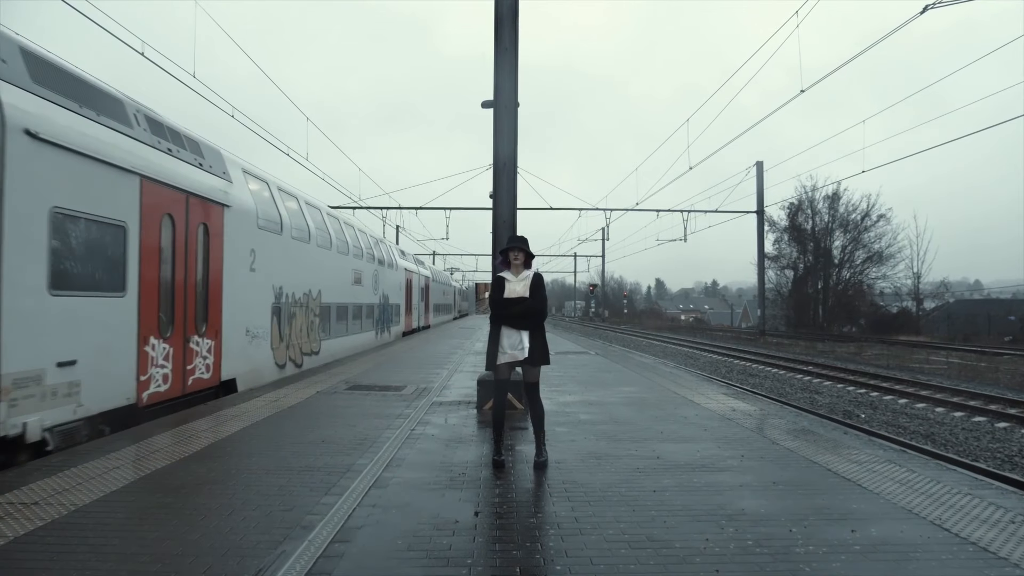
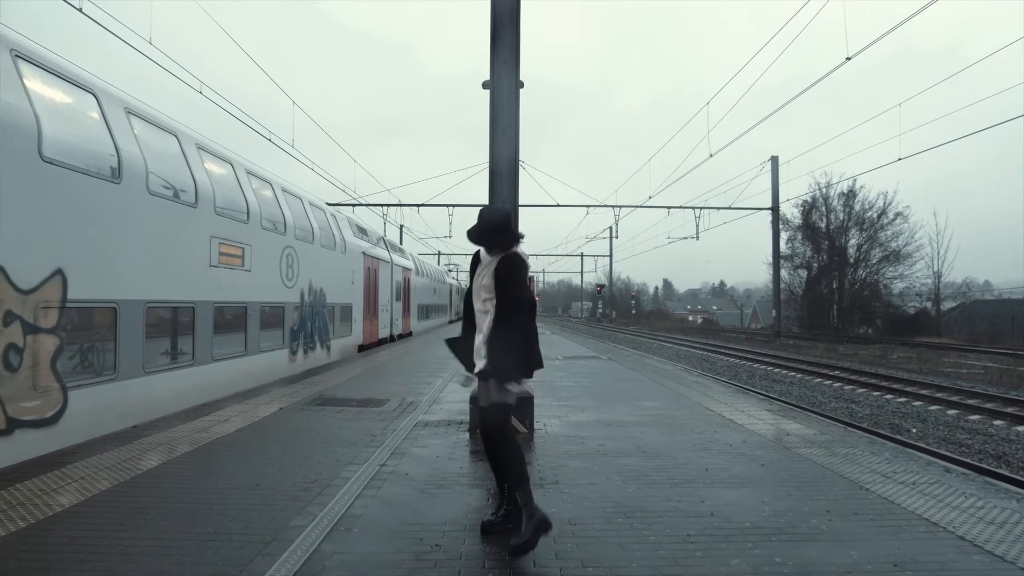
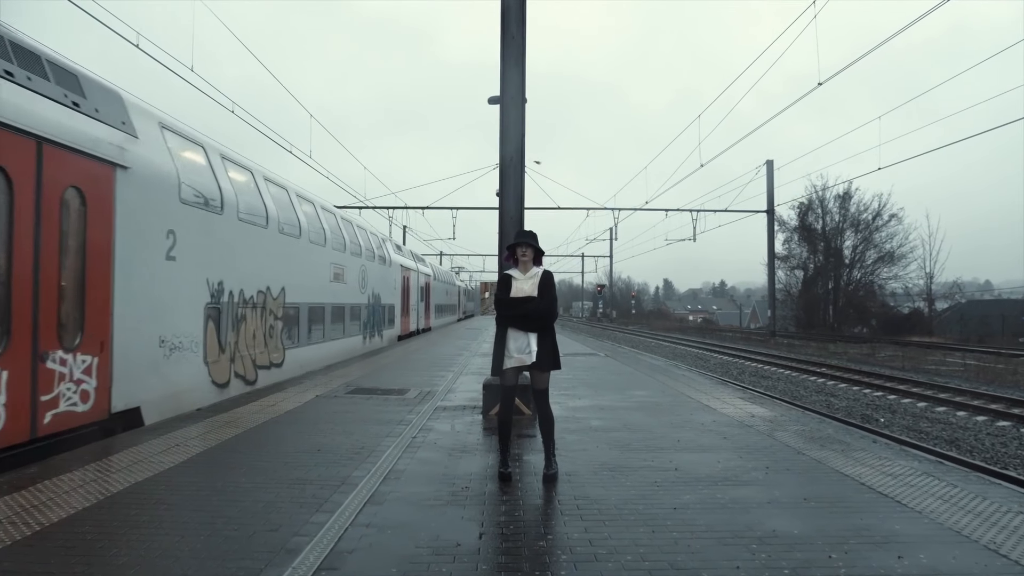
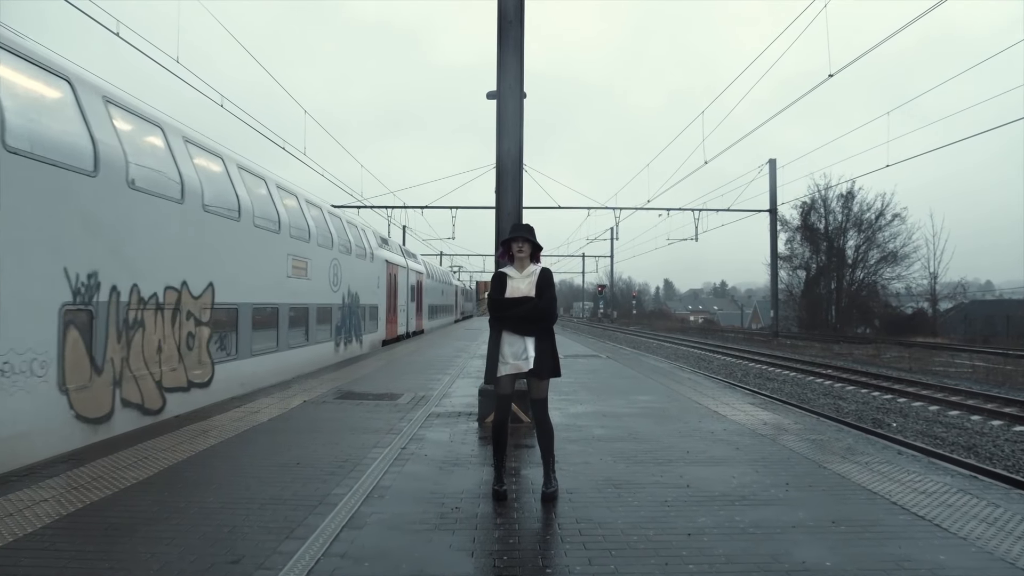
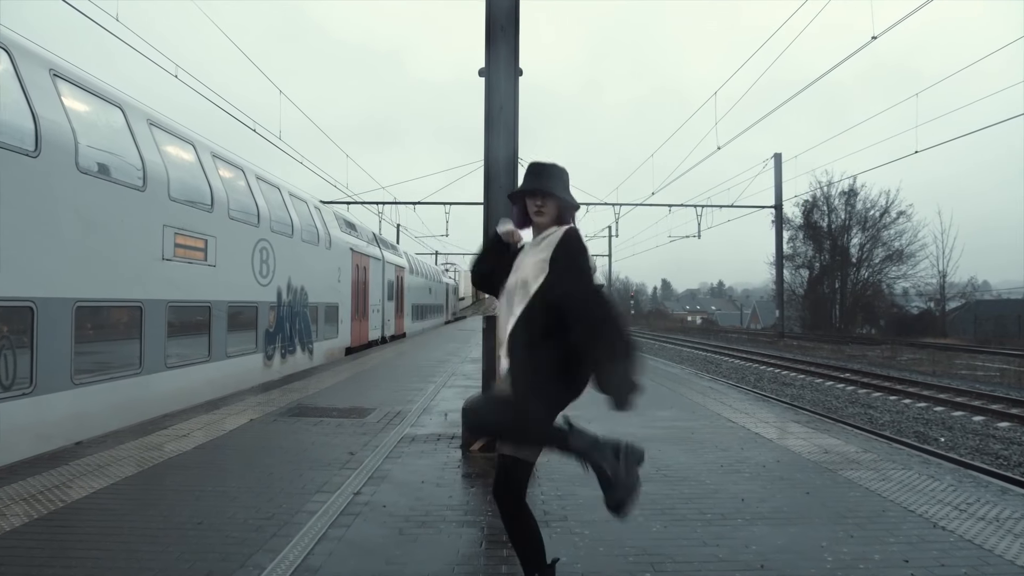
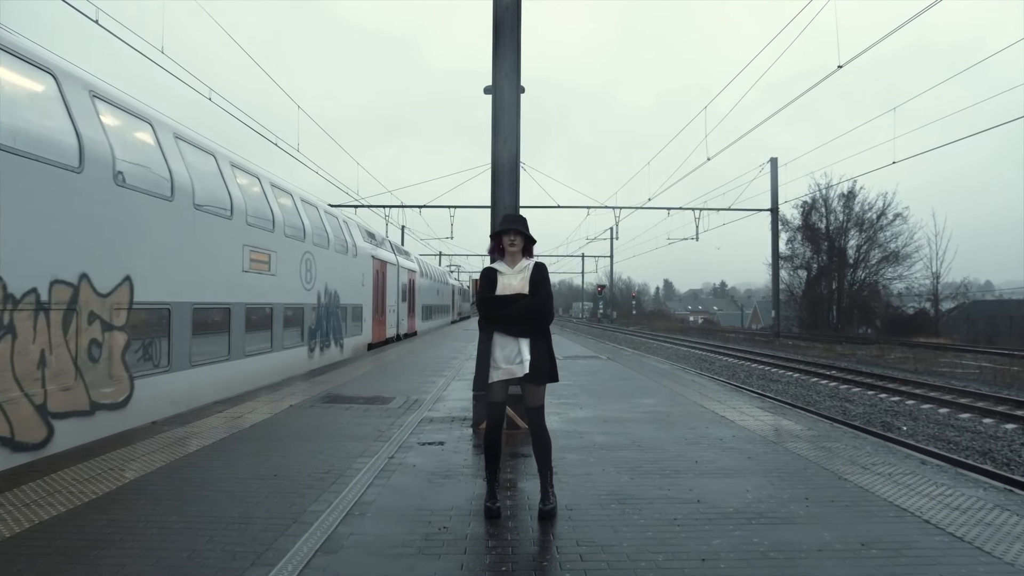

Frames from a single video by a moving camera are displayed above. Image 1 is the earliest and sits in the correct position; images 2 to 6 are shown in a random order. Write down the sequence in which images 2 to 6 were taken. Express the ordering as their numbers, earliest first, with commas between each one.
3, 4, 6, 2, 5
